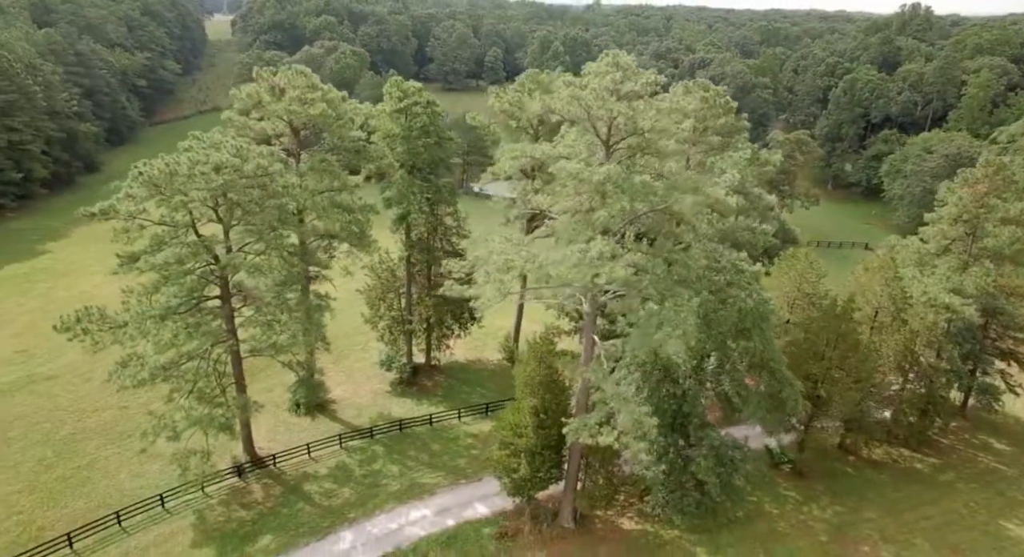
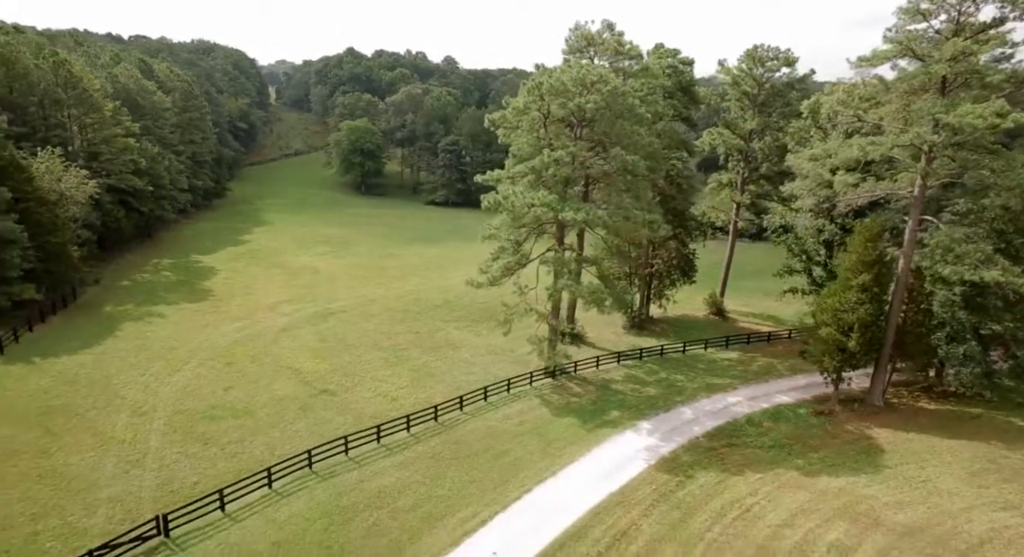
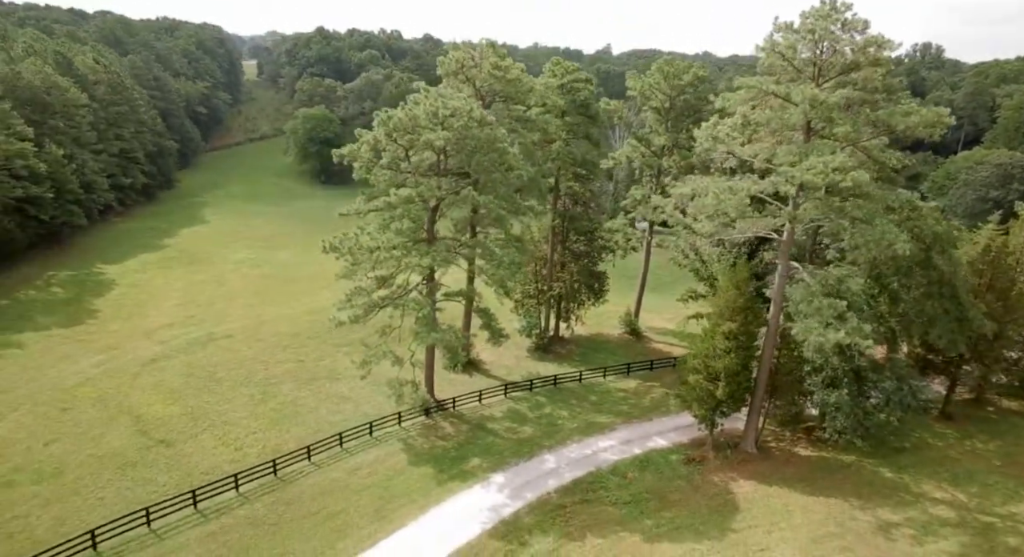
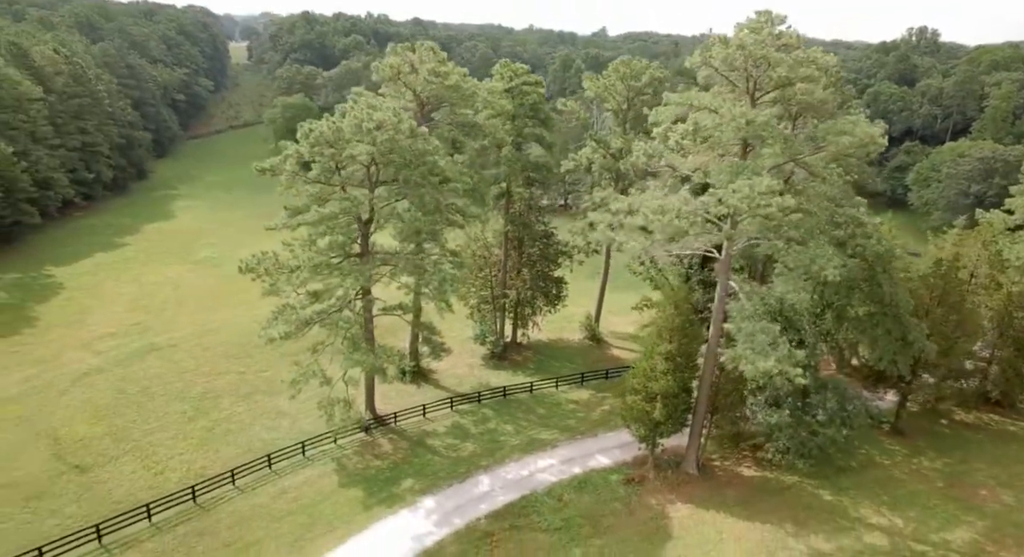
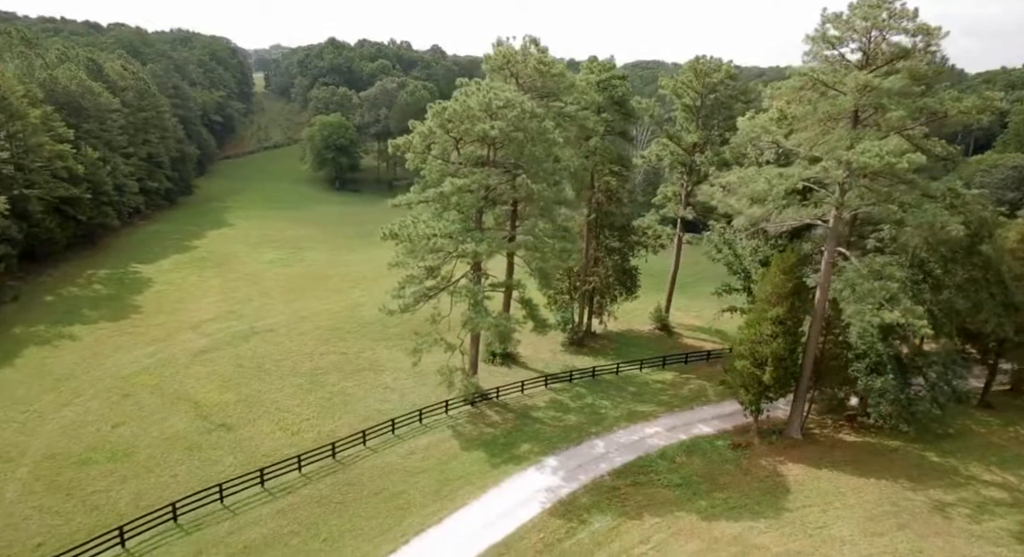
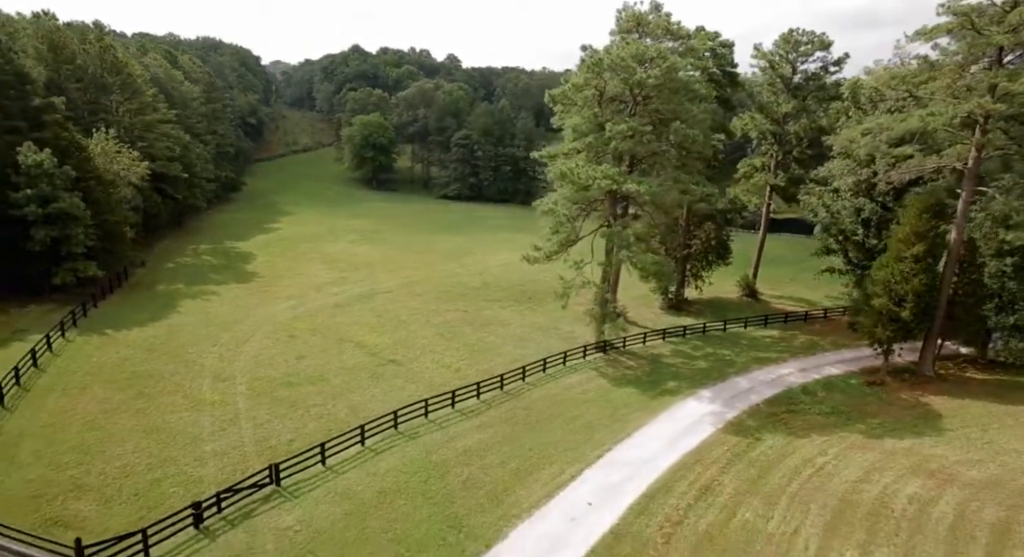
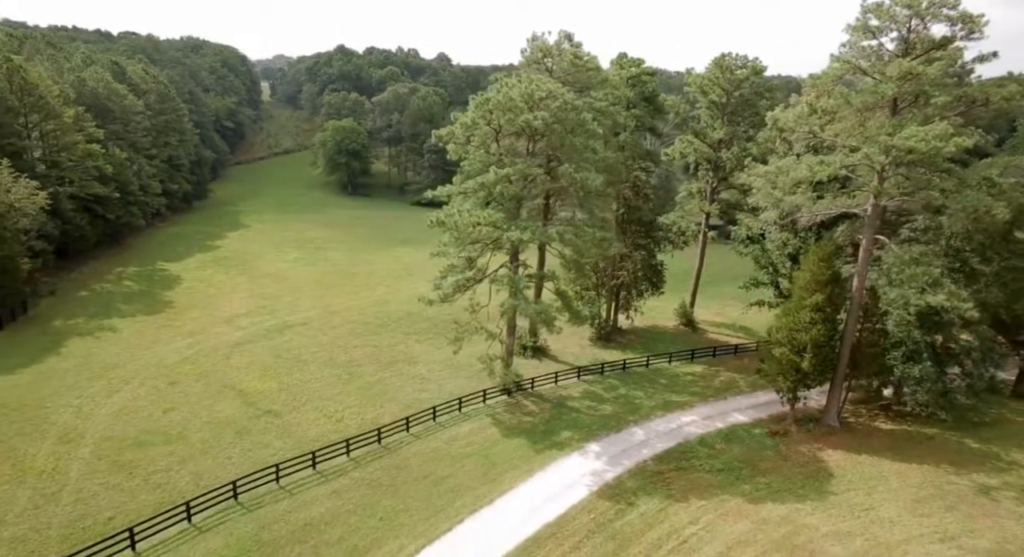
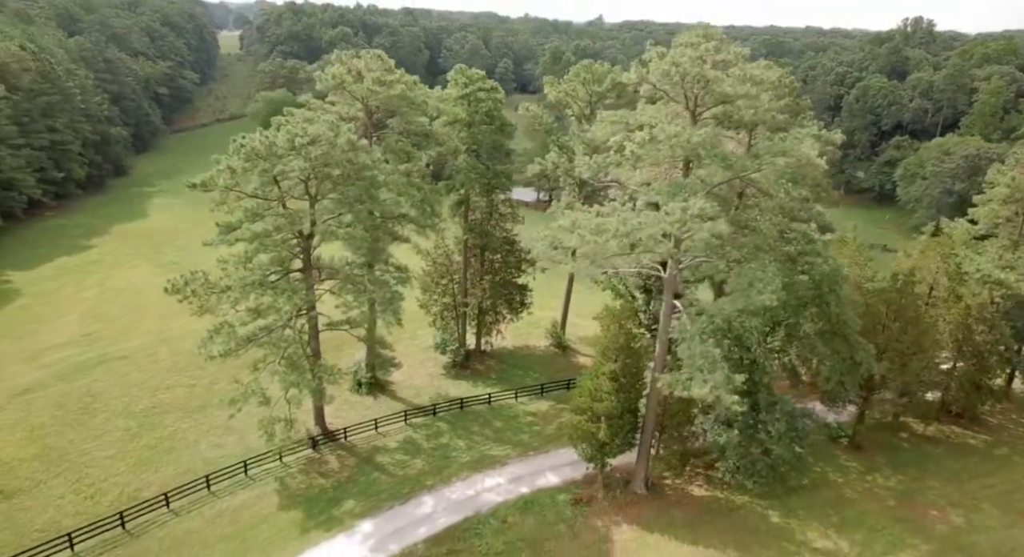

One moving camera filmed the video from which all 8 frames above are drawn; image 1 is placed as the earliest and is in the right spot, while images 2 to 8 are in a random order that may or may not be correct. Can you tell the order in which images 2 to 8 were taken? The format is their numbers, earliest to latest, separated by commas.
8, 4, 3, 5, 7, 2, 6
